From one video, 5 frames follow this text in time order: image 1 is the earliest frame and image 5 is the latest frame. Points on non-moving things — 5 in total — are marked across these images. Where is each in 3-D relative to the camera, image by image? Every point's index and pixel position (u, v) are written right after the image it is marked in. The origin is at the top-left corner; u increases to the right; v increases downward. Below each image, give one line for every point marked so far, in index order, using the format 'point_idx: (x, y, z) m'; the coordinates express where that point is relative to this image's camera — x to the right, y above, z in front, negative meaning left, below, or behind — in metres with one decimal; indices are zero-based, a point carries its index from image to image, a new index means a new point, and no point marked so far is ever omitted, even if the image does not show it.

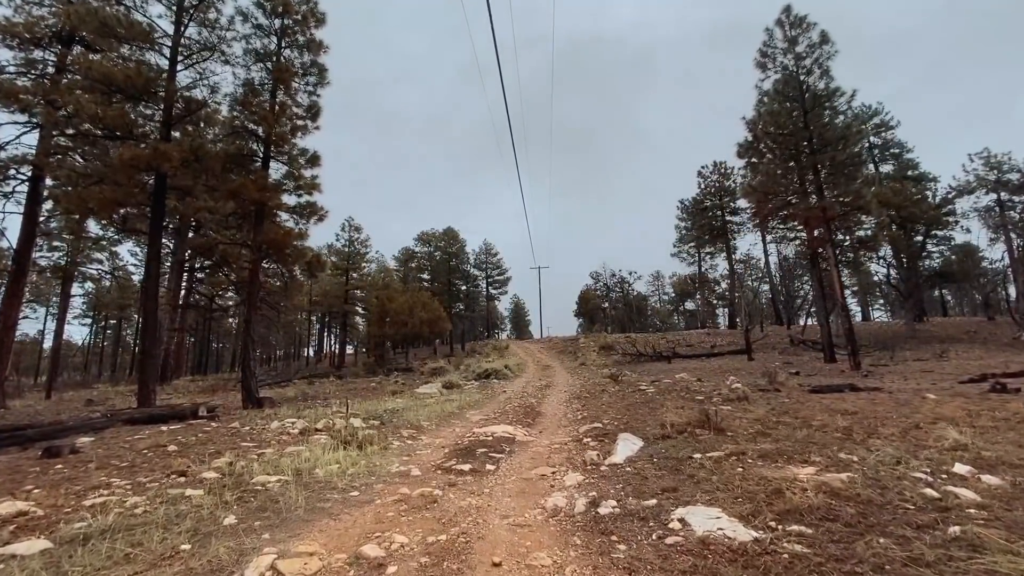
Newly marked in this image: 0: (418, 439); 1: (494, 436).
0: (-1.3, -2.1, +6.5) m
1: (-0.2, -2.0, +6.4) m
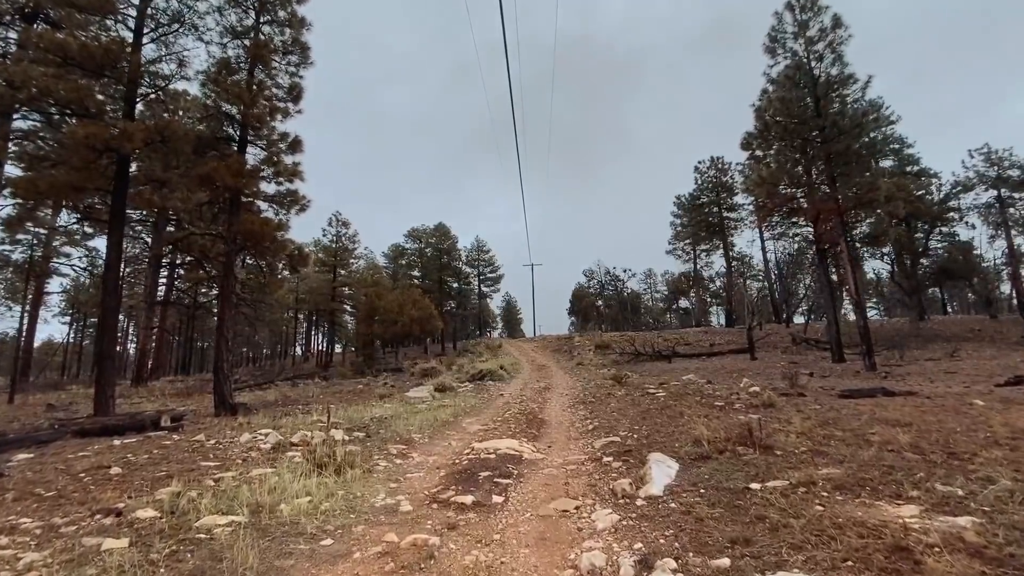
0: (-1.2, -2.0, +5.6) m
1: (-0.2, -1.9, +5.5) m
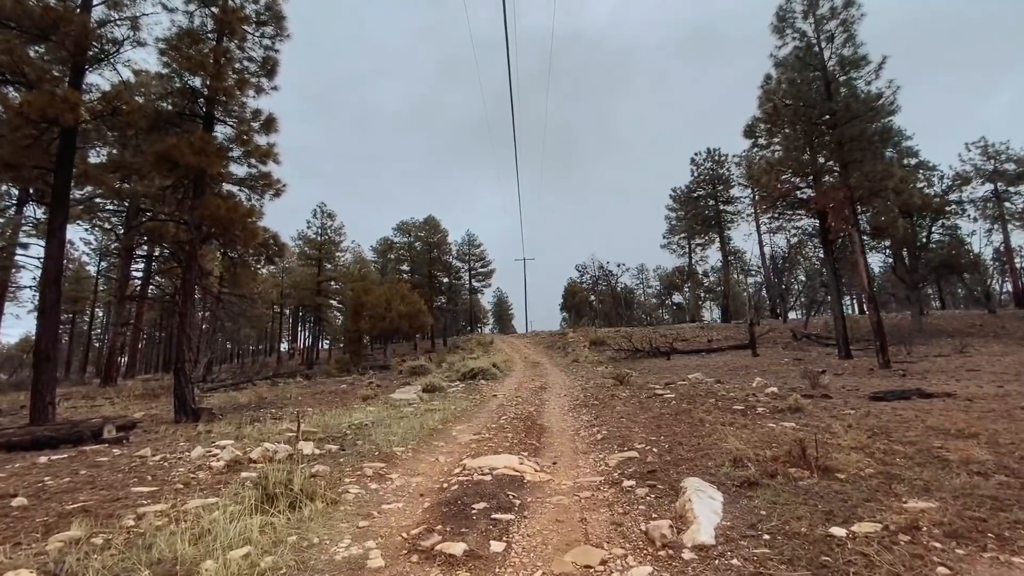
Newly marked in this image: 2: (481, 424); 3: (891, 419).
0: (-1.2, -1.9, +4.6) m
1: (-0.2, -1.8, +4.6) m
2: (-0.5, -2.2, +7.6) m
3: (+4.7, -1.6, +5.9) m
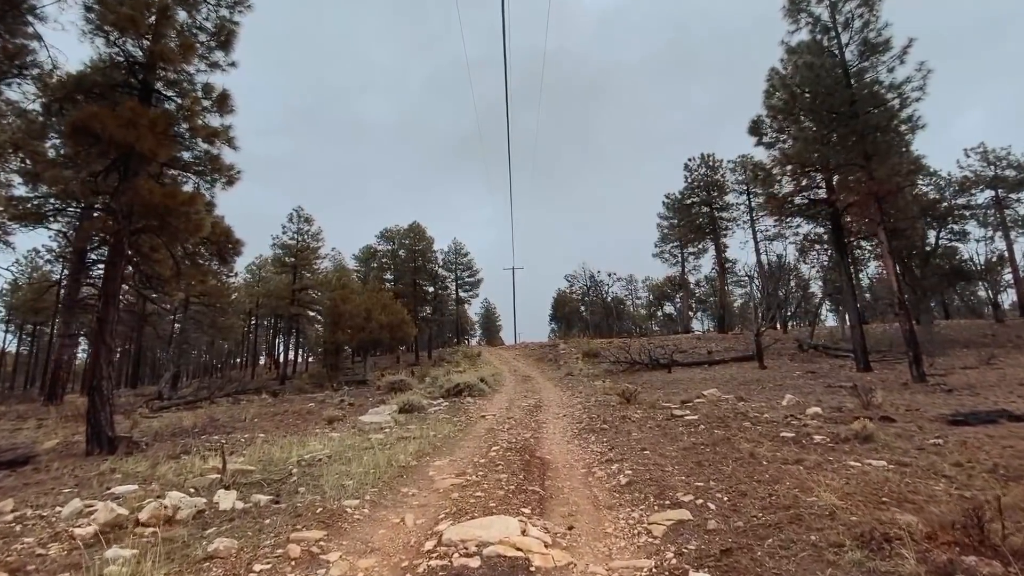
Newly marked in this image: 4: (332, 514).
0: (-1.2, -1.8, +3.0) m
1: (-0.2, -1.7, +3.0) m
2: (-0.6, -2.2, +6.0) m
3: (+4.7, -1.6, +4.5) m
4: (-1.5, -1.9, +4.0) m
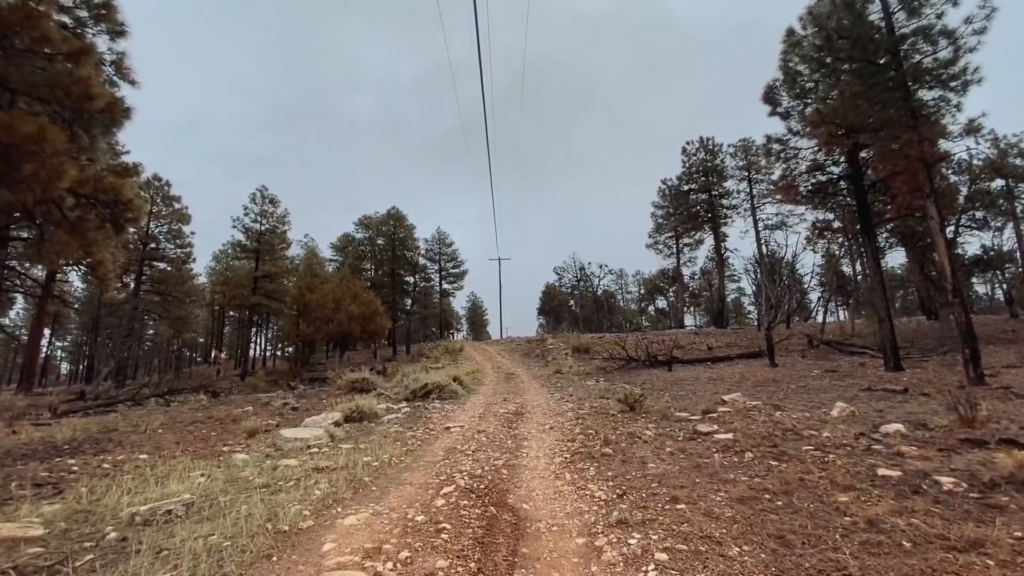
0: (-1.5, -1.4, +0.9) m
1: (-0.5, -1.4, +0.9) m
2: (-0.9, -1.8, +3.9) m
3: (+4.4, -1.3, +2.4) m
4: (-1.8, -1.6, +1.8) m
